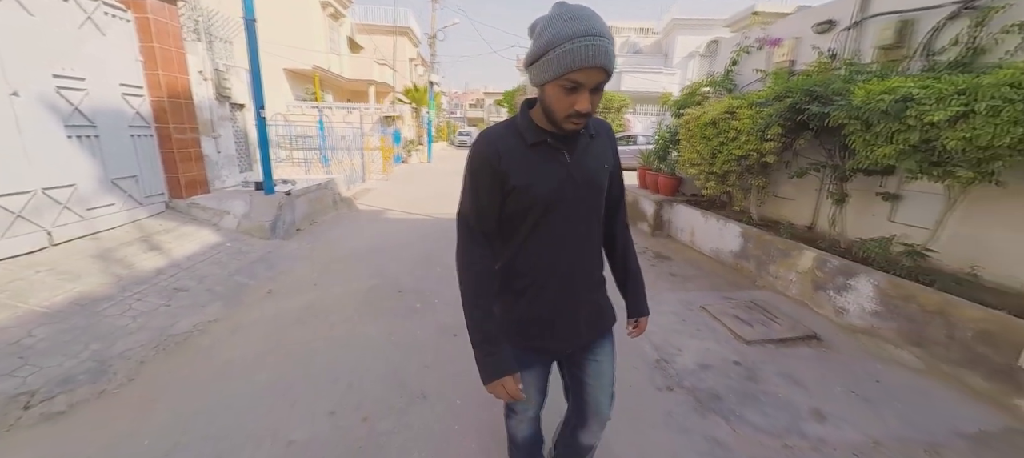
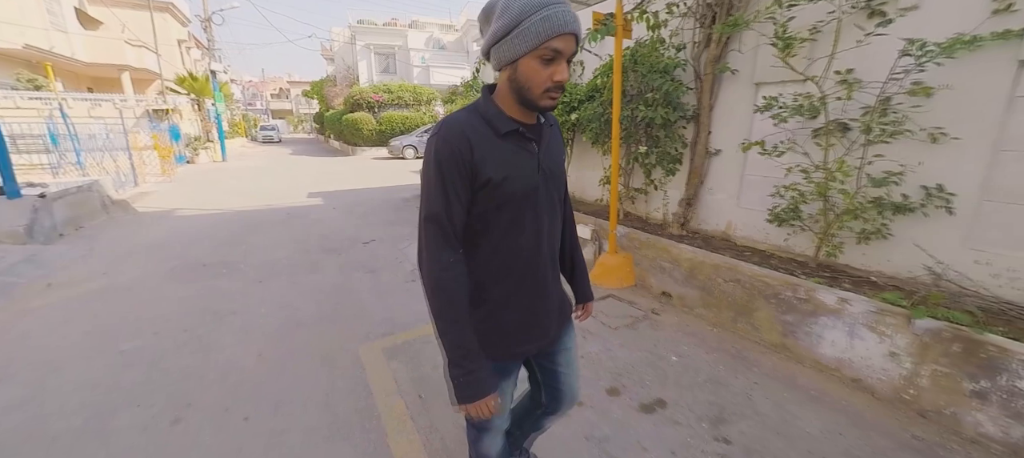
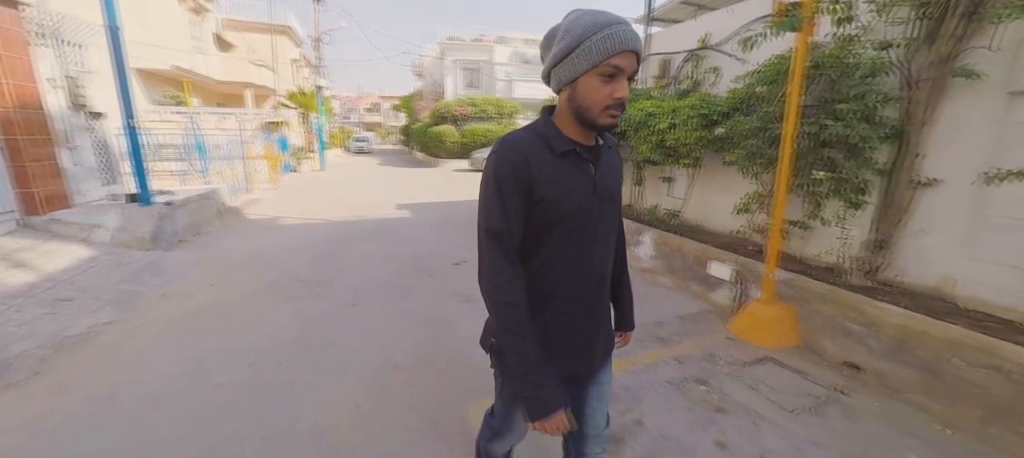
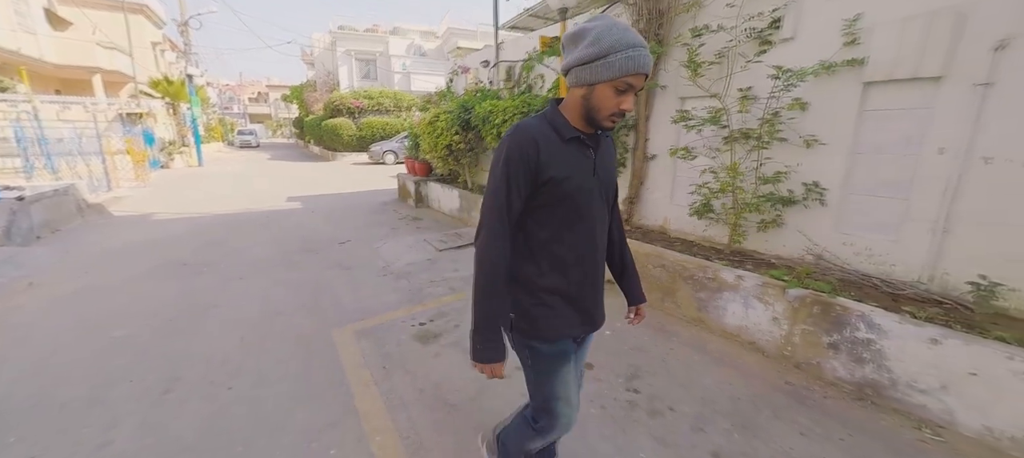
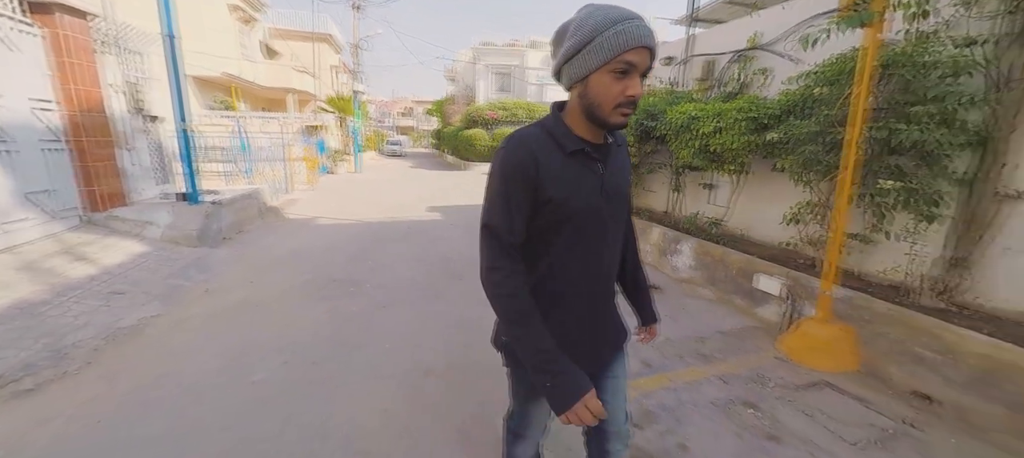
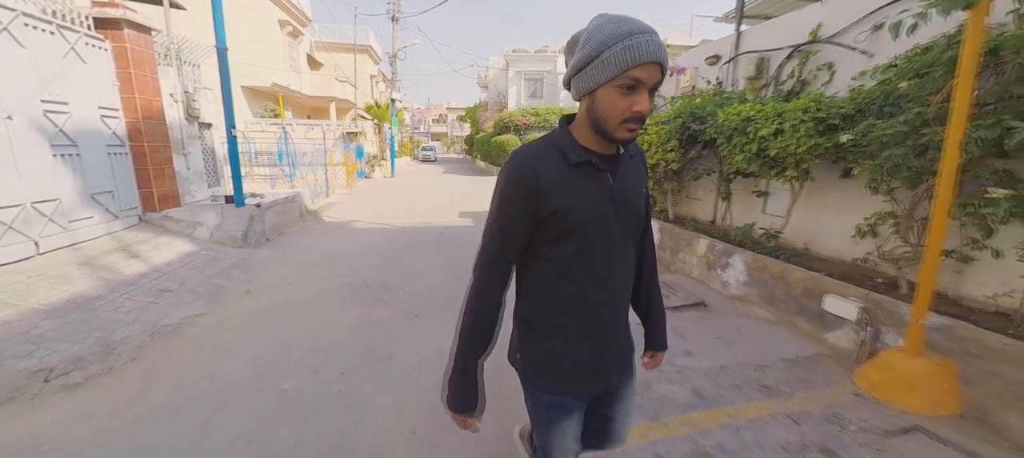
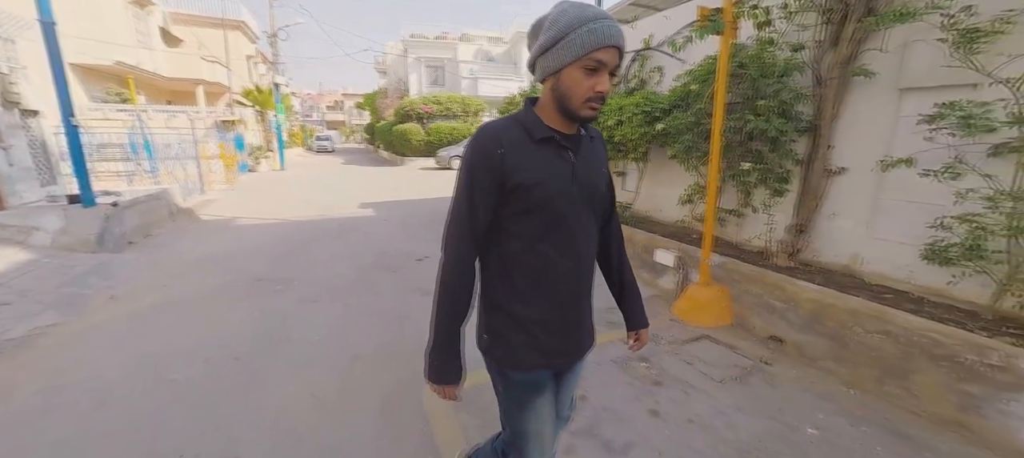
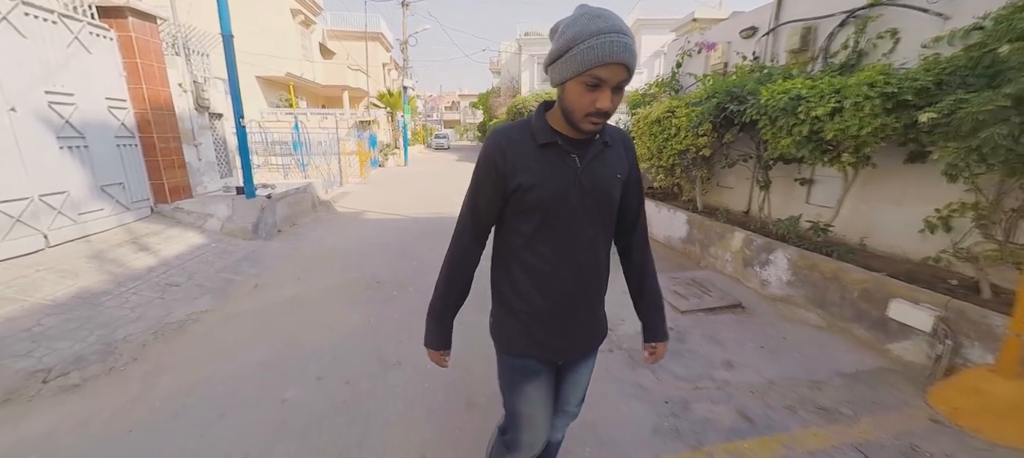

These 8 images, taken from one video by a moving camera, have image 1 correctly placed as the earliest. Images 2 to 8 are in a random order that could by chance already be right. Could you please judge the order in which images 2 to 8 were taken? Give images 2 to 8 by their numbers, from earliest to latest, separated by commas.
8, 6, 5, 3, 7, 2, 4
